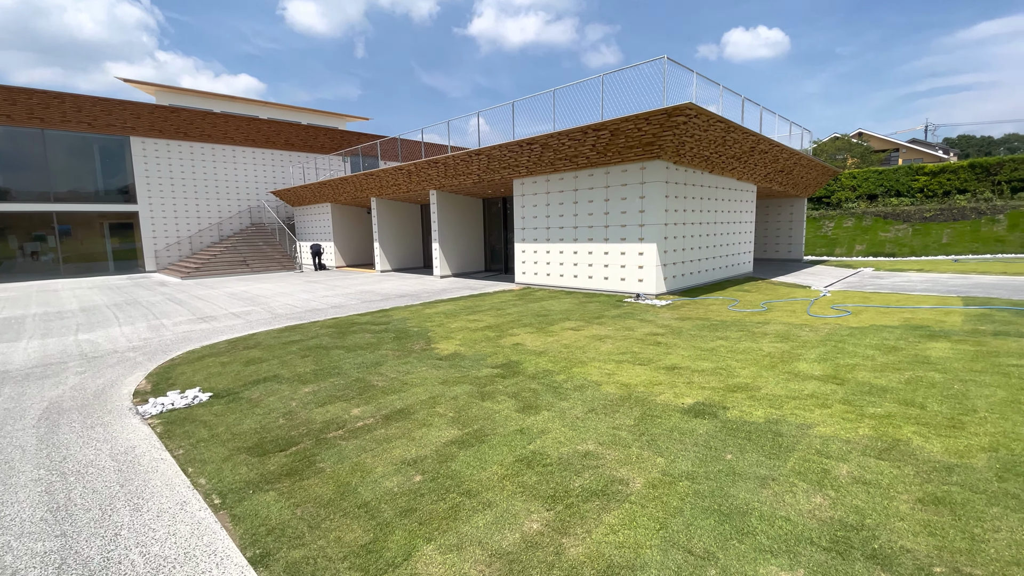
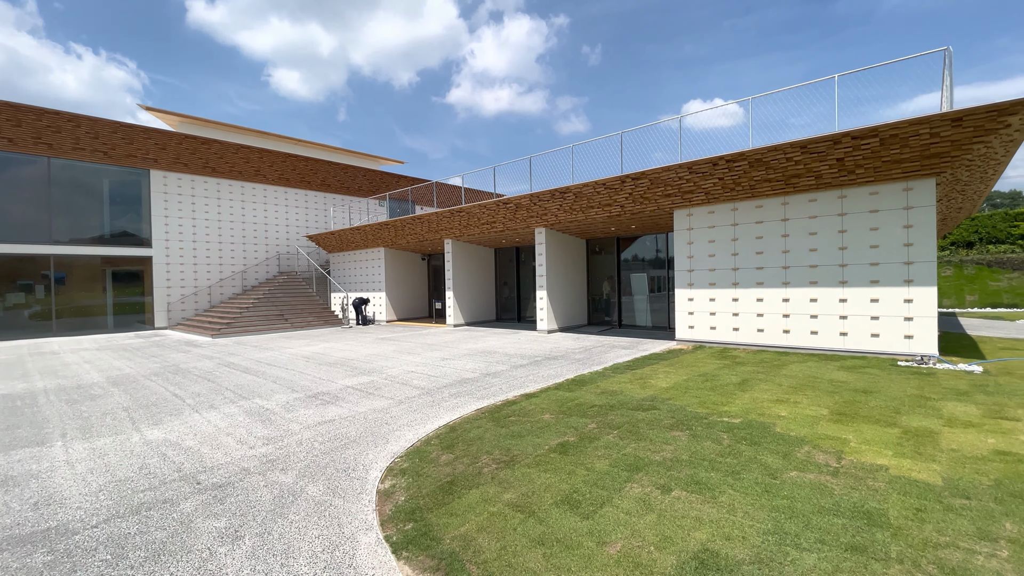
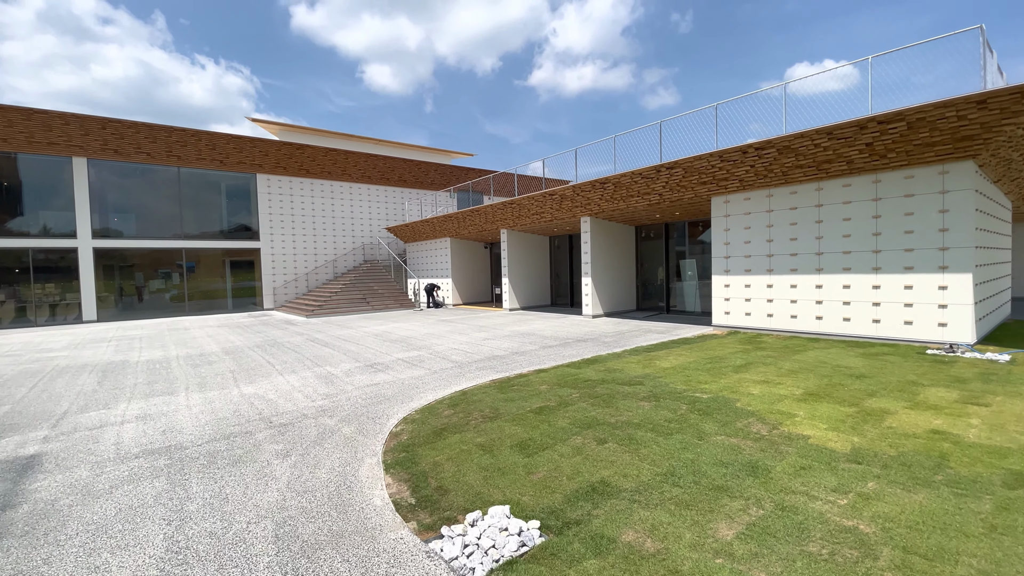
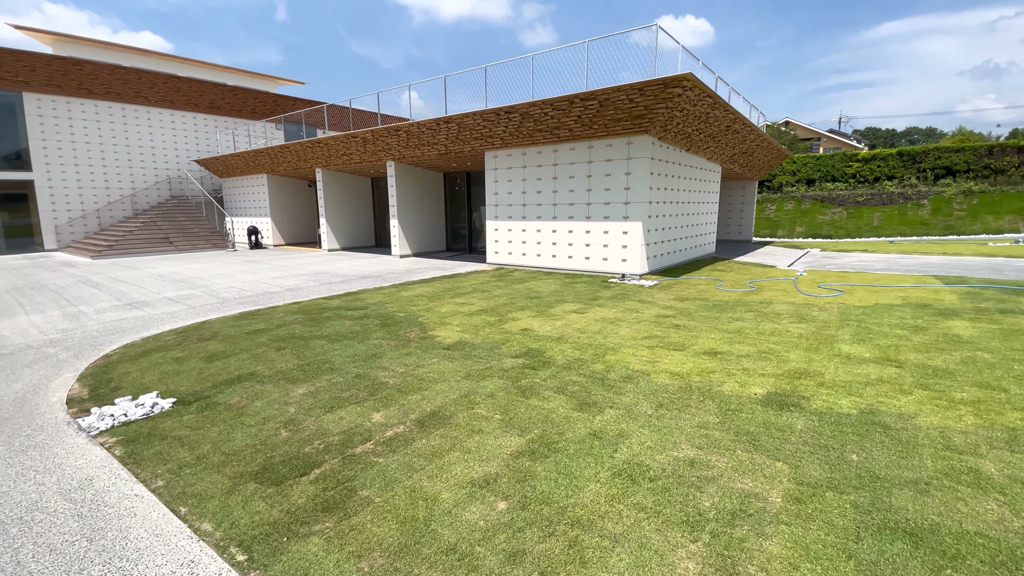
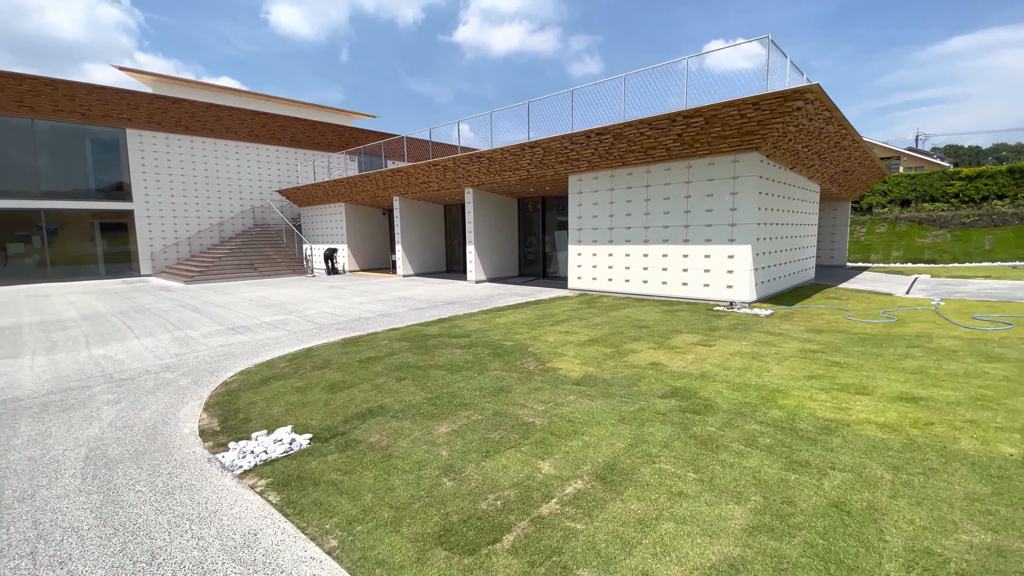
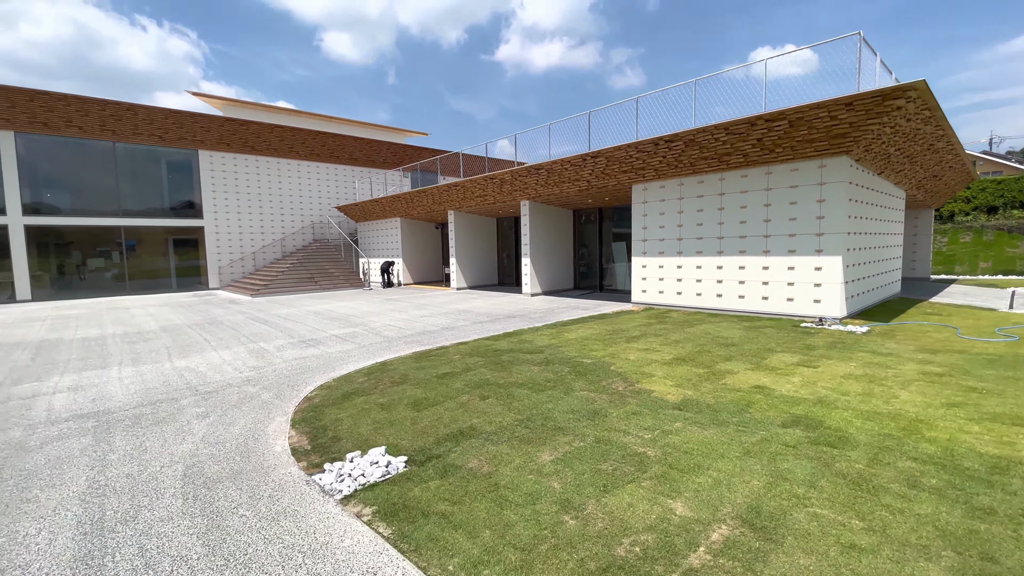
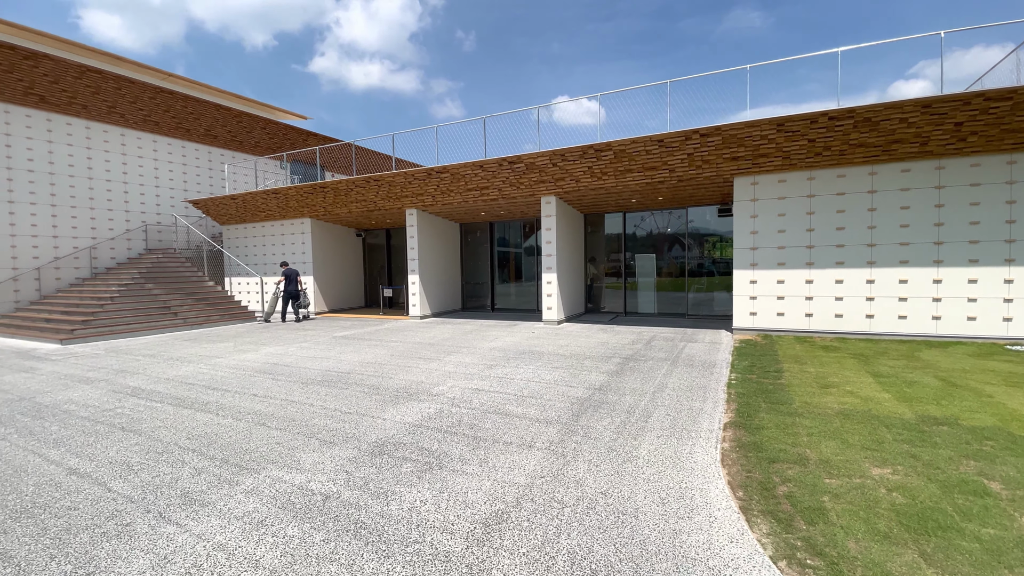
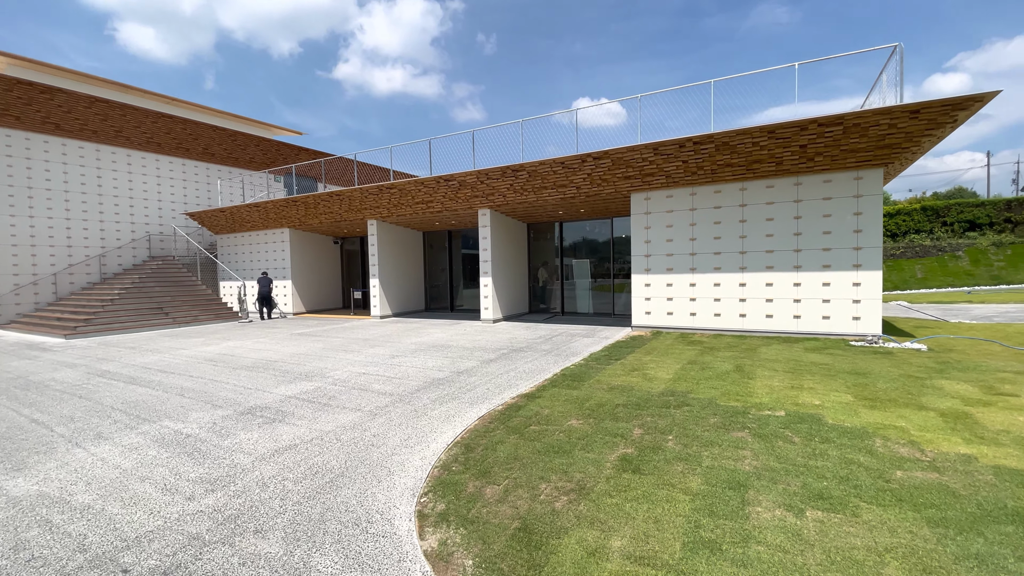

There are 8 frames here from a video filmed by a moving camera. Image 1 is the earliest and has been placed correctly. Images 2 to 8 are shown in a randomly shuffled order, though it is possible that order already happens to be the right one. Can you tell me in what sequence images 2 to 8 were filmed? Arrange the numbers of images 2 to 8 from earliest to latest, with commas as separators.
4, 5, 6, 3, 2, 8, 7
